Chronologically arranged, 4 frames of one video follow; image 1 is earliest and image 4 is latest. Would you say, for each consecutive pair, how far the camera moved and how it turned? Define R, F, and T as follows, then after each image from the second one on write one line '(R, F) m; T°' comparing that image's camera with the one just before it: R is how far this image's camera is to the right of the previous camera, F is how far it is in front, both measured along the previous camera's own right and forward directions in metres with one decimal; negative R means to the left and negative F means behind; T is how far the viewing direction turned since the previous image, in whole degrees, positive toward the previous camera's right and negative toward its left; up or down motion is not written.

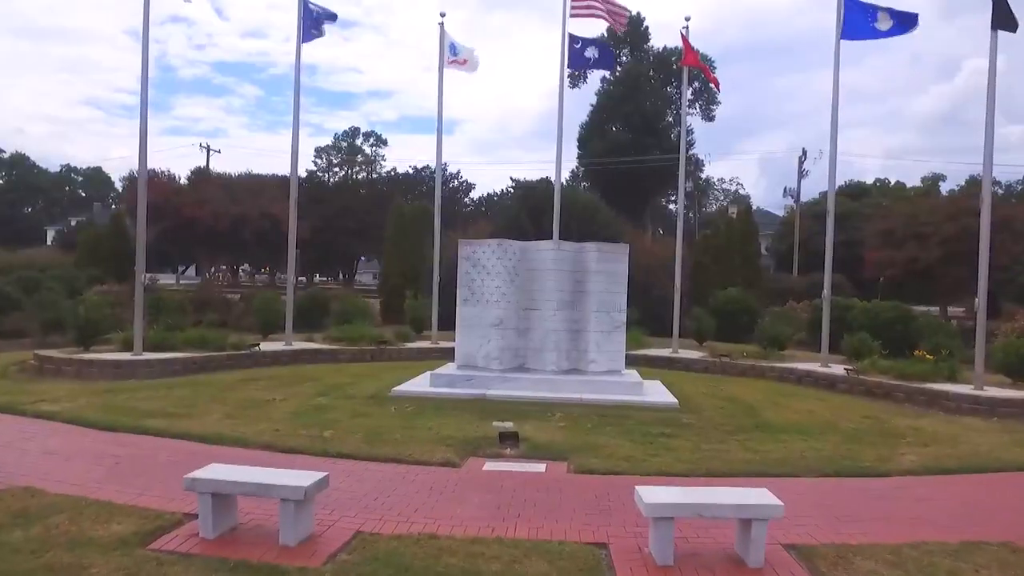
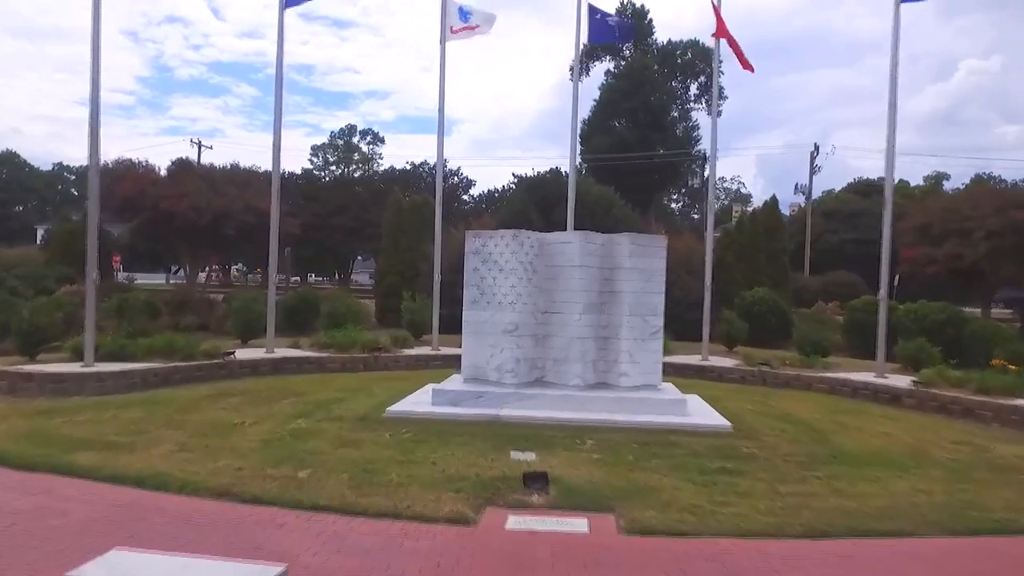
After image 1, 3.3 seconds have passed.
(-0.2, +2.0) m; 0°
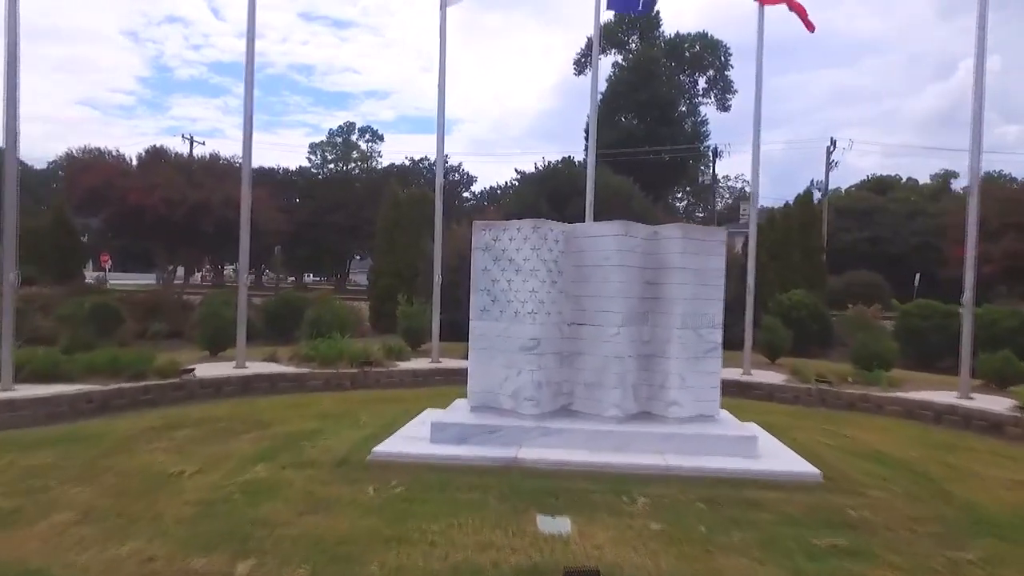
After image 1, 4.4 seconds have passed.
(-0.1, +2.3) m; 0°
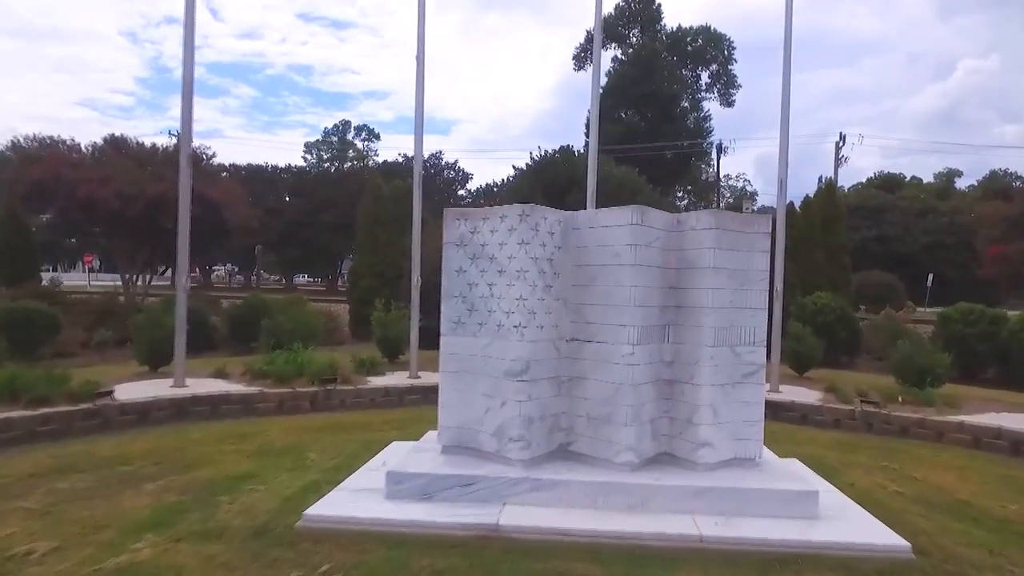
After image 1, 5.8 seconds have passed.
(+0.1, +2.0) m; 0°
